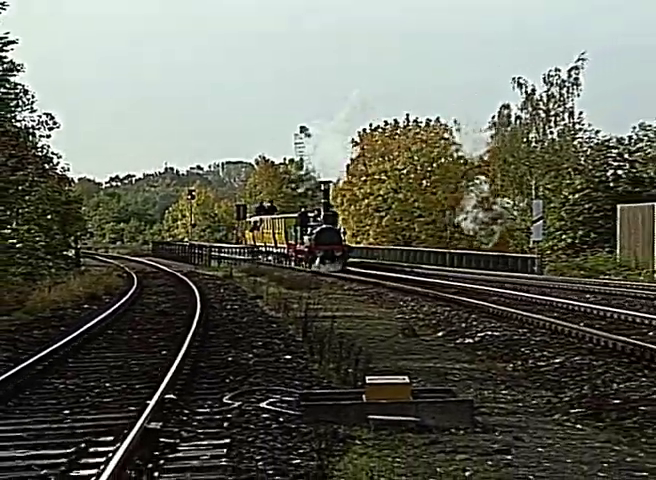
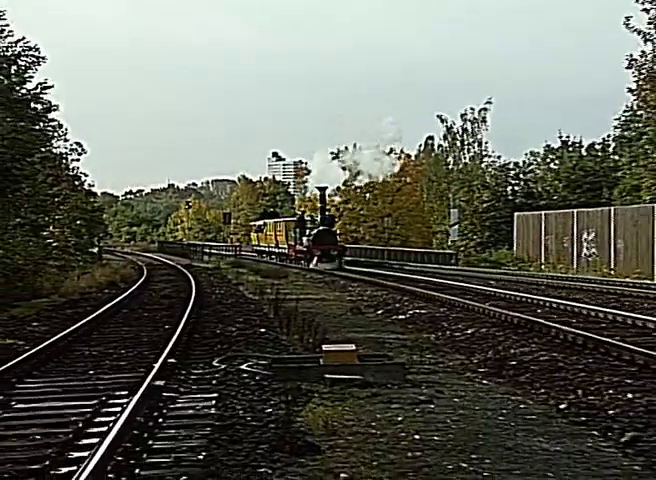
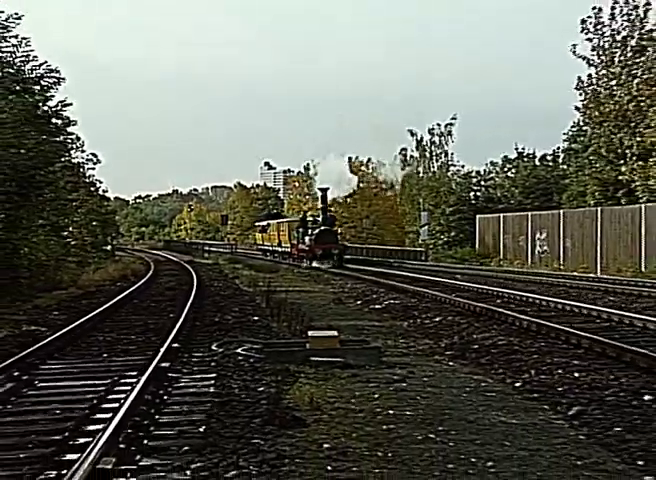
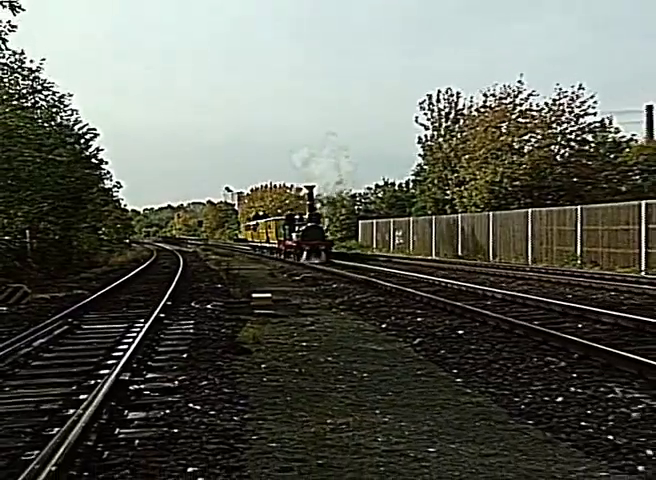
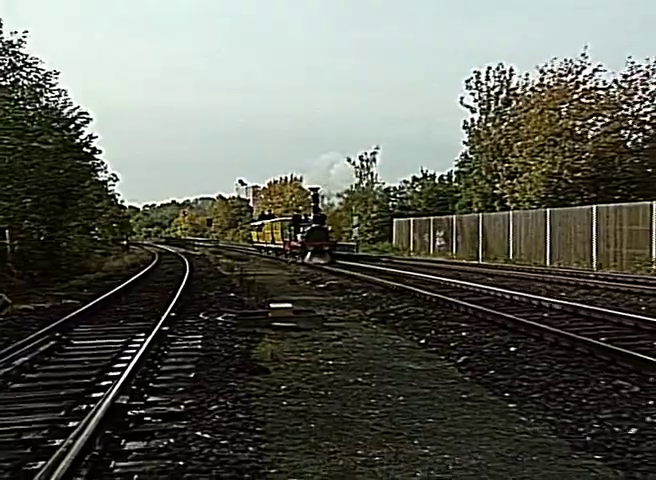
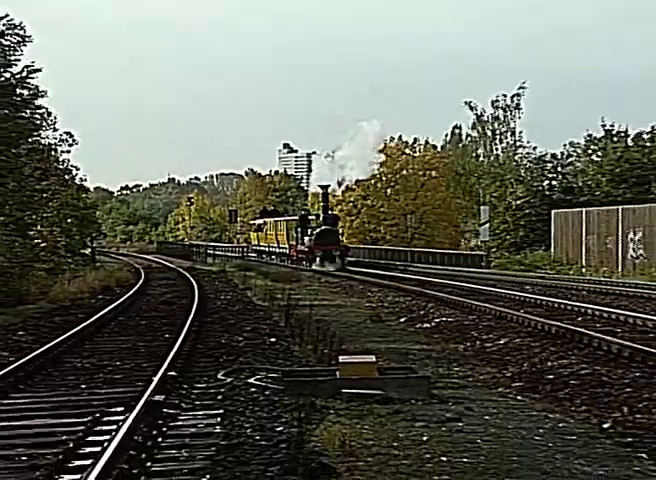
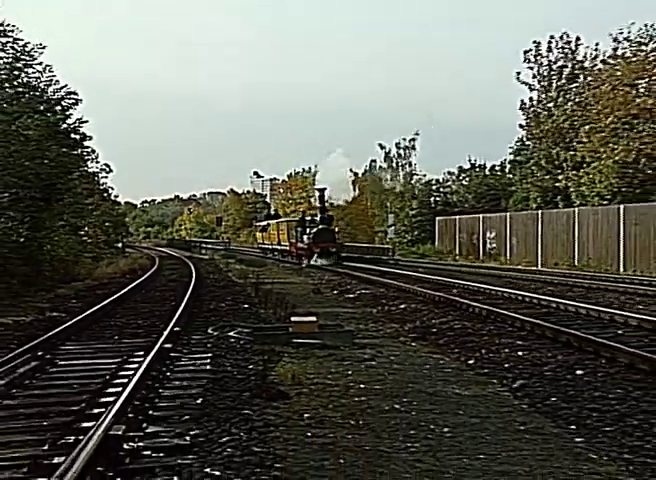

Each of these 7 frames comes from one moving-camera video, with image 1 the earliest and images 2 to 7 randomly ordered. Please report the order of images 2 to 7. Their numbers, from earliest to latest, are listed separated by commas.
6, 2, 3, 7, 5, 4
